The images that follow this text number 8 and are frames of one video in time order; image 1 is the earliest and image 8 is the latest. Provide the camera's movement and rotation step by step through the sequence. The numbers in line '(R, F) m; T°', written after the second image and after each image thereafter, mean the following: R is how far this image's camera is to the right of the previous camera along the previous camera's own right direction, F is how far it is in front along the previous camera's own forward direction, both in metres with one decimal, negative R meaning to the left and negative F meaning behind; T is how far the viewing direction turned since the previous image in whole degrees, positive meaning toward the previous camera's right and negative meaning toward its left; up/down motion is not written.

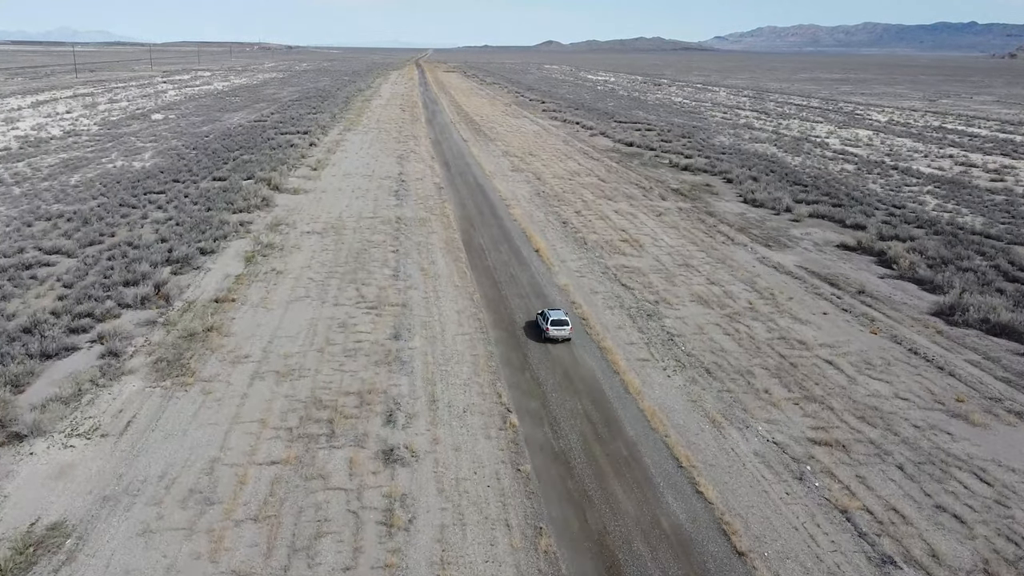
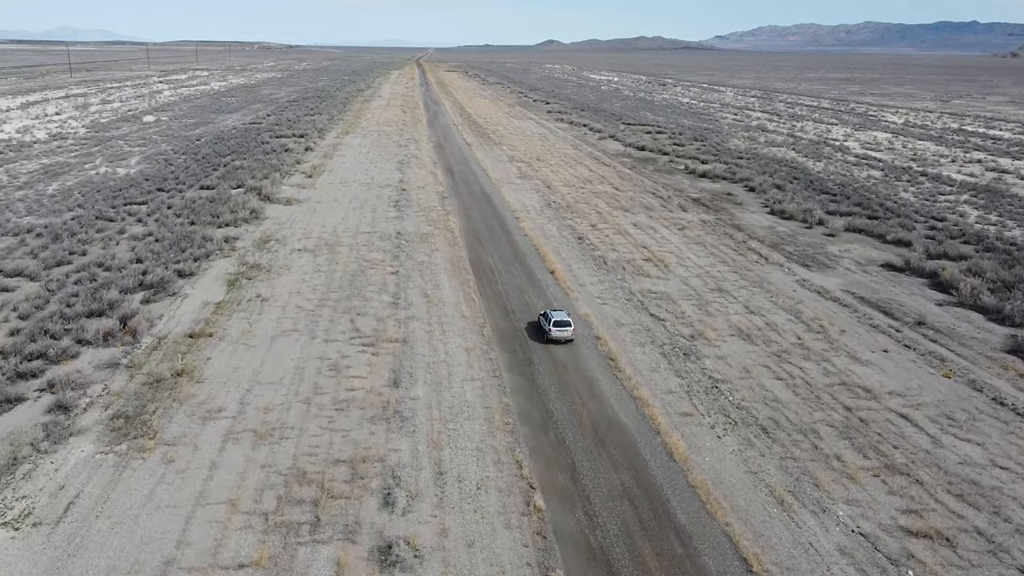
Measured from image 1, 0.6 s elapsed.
(-0.3, +2.5) m; 0°
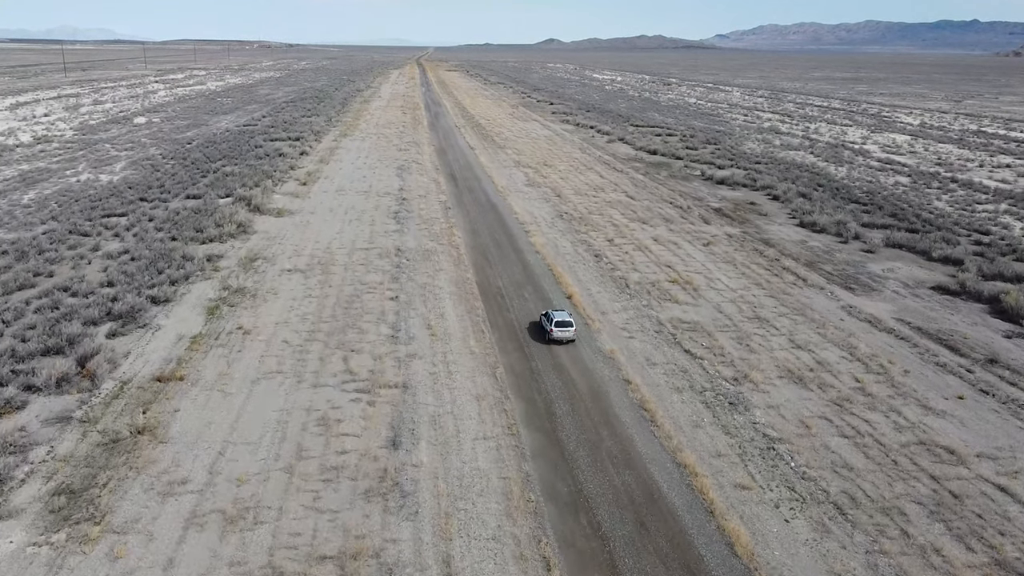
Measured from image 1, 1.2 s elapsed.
(-0.3, +2.3) m; 0°
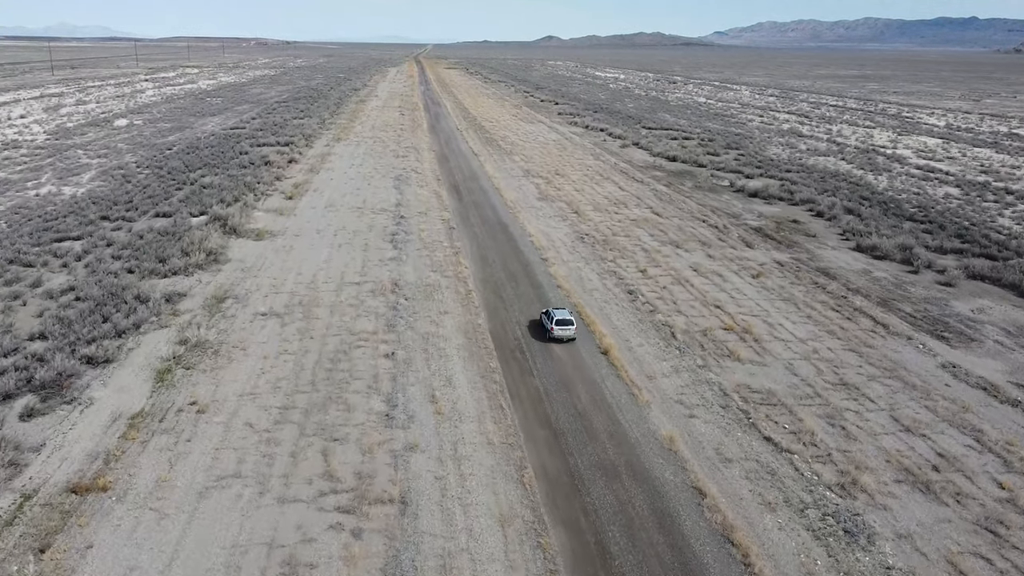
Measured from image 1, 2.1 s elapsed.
(-0.5, +3.8) m; 0°
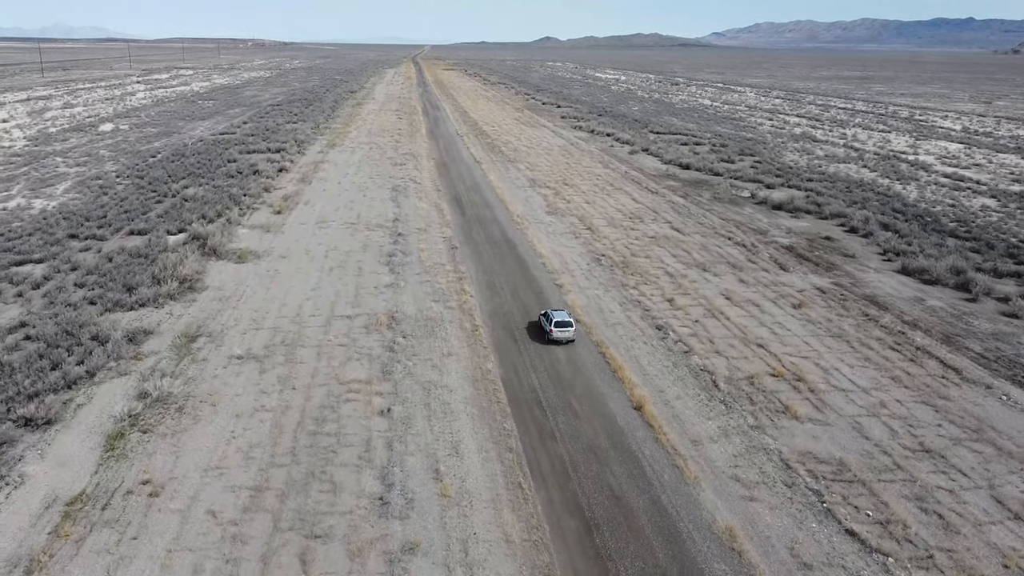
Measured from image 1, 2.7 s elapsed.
(-0.3, +2.5) m; 0°
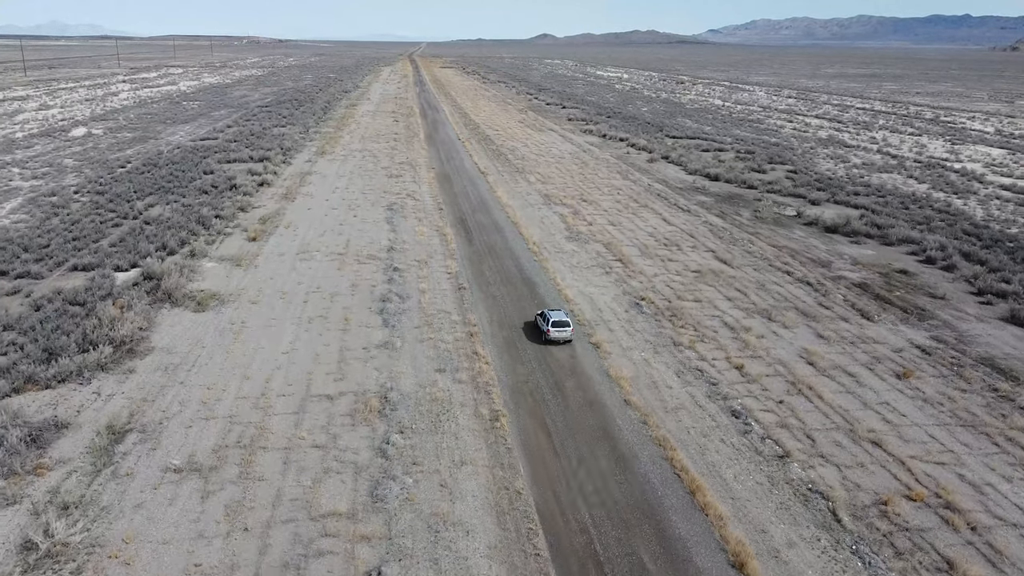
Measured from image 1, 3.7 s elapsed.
(-0.6, +4.4) m; 0°
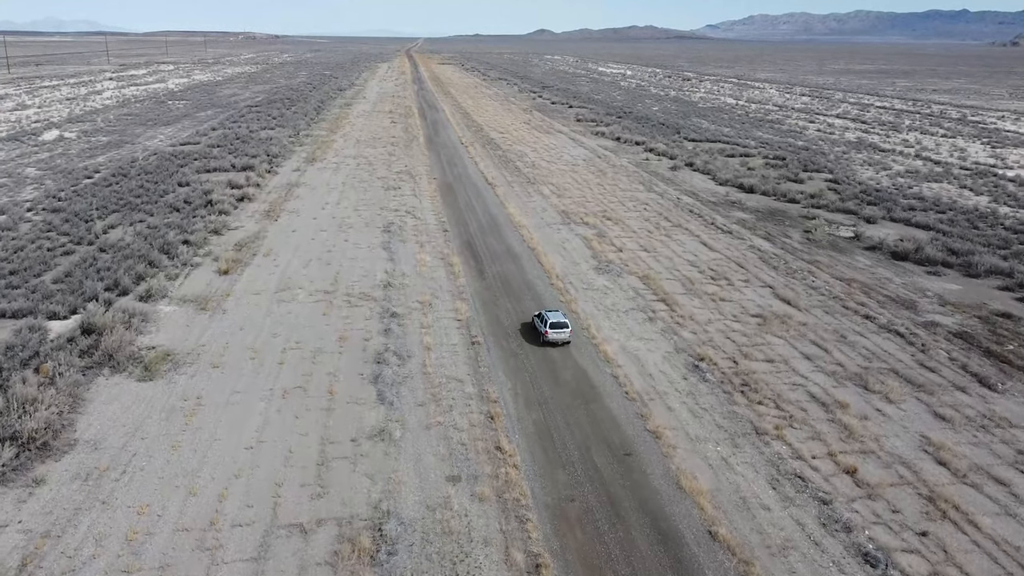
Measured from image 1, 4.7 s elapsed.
(-0.6, +4.0) m; 0°
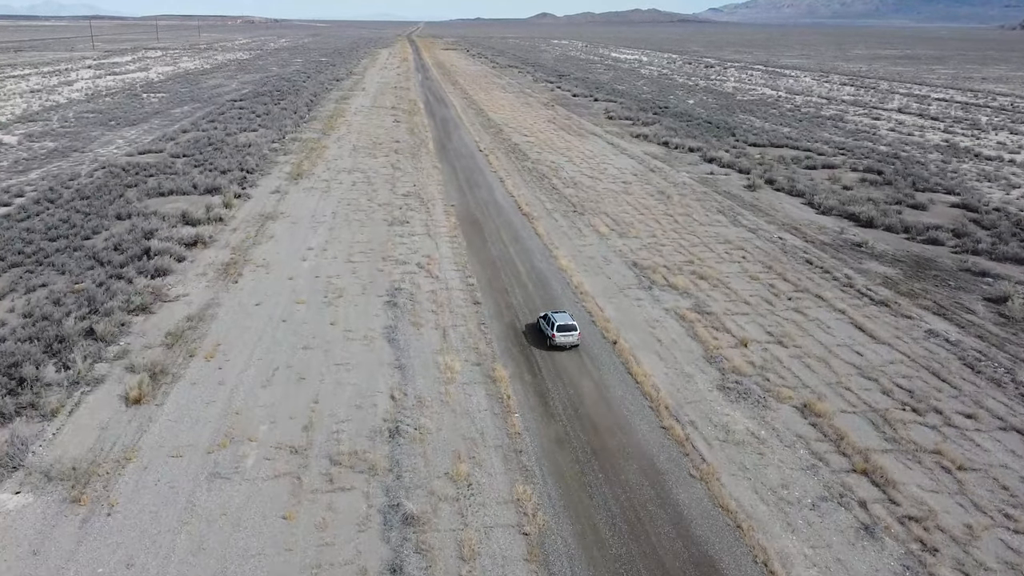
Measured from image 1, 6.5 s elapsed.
(-1.4, +8.2) m; 0°
